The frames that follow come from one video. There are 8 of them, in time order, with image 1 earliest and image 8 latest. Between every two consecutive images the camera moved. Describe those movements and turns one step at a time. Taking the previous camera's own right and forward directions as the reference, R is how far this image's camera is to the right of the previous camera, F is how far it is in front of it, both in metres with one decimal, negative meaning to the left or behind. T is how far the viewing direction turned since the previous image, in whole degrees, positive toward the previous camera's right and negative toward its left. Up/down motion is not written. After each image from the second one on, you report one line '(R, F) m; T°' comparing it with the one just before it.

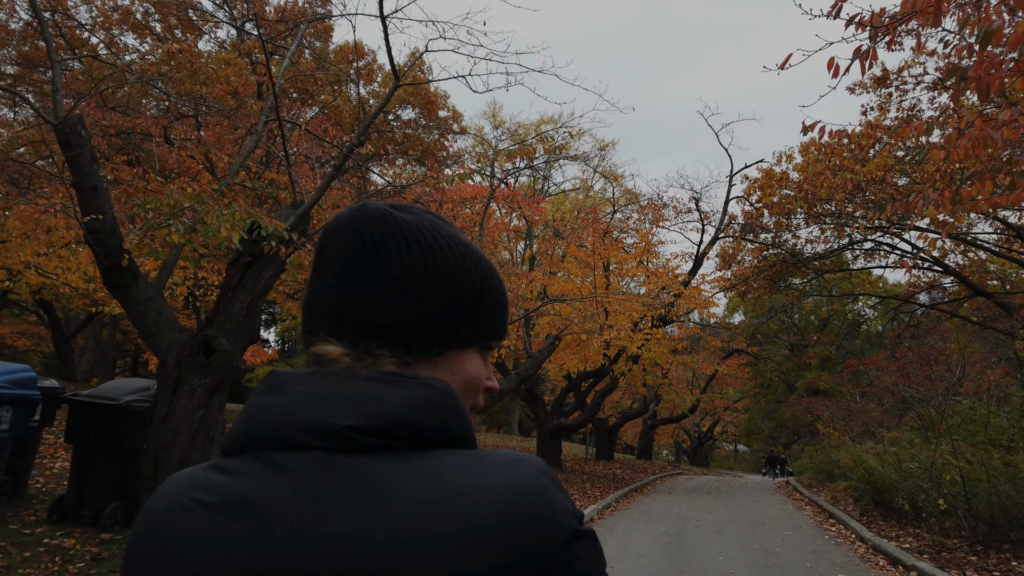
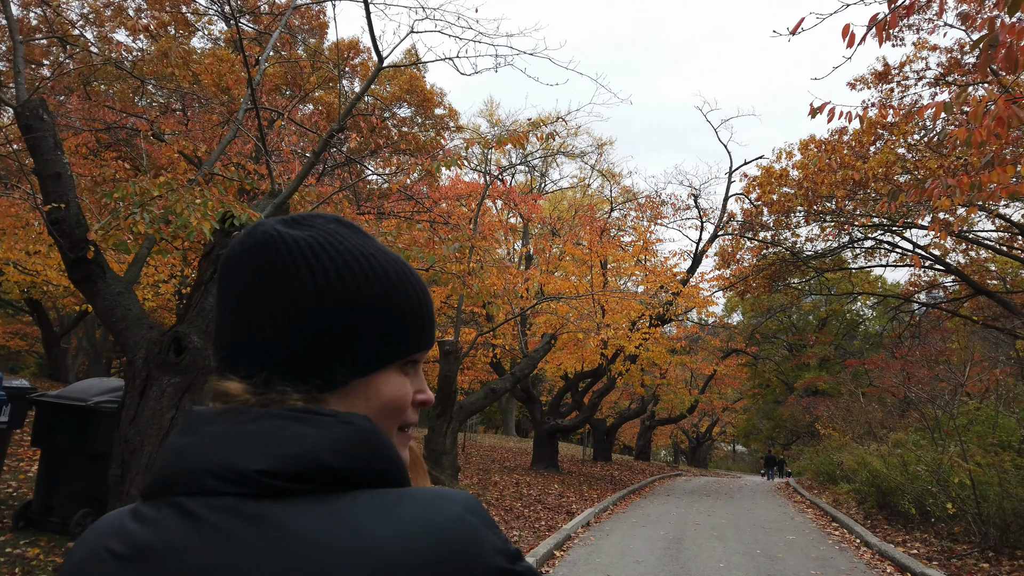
(0.0, +0.2) m; 0°
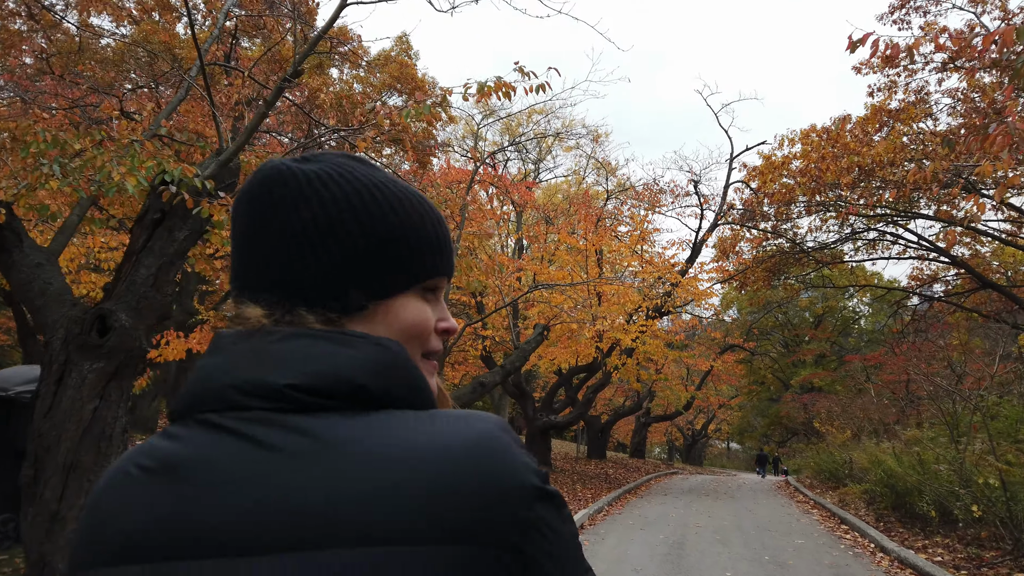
(0.0, +0.5) m; 0°
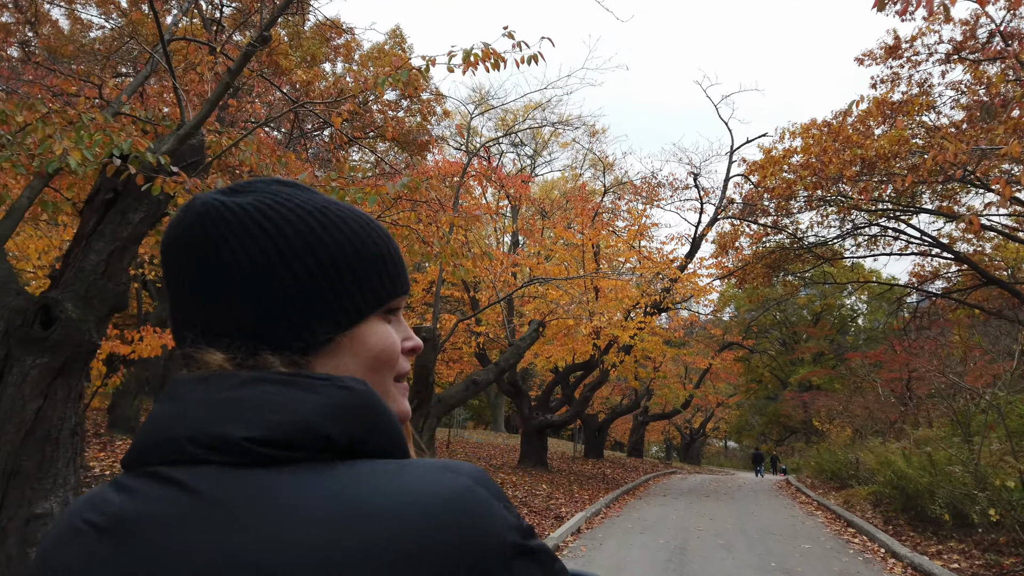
(0.0, +0.3) m; 0°
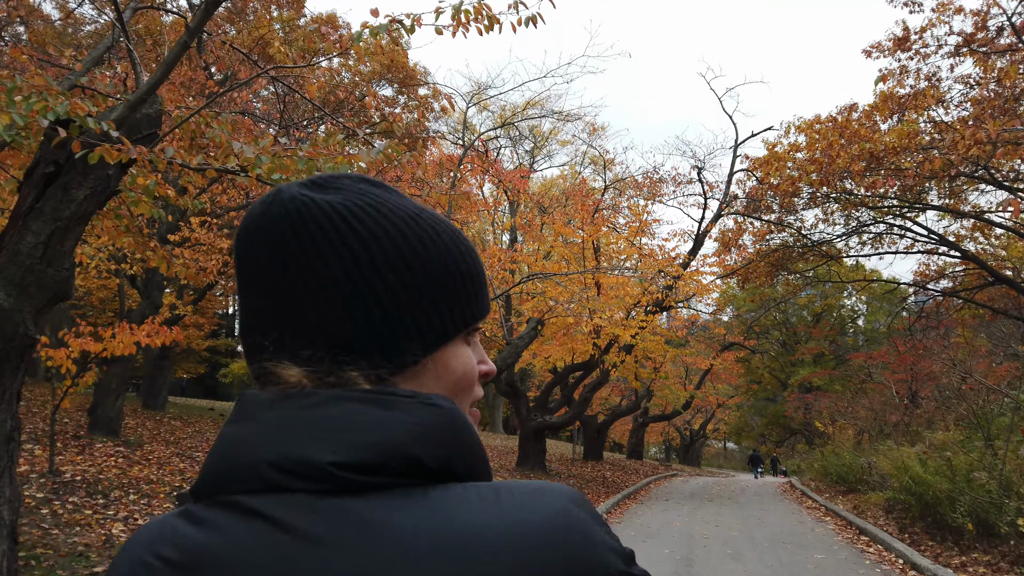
(0.0, +0.3) m; 0°
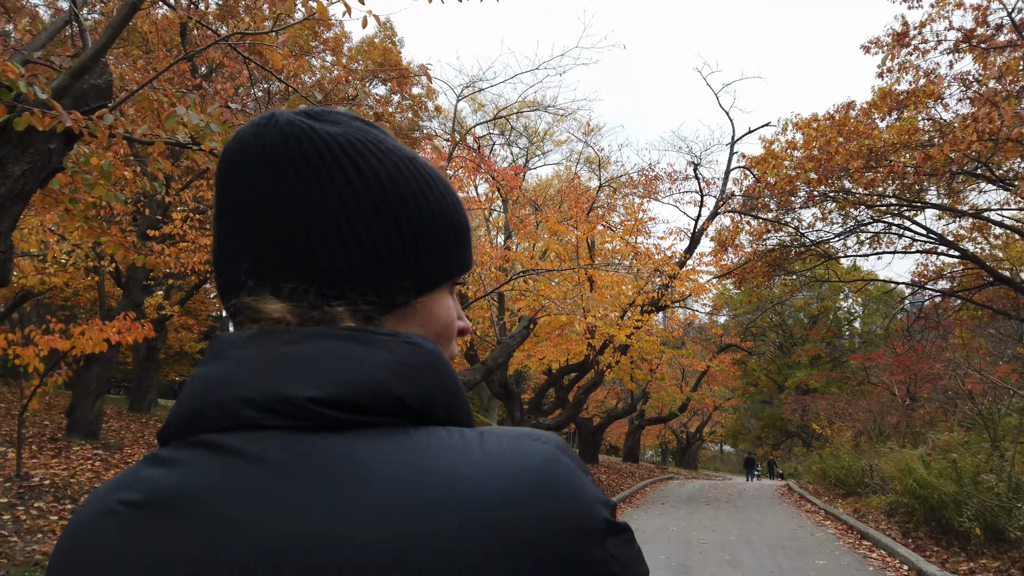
(0.0, +0.2) m; 0°
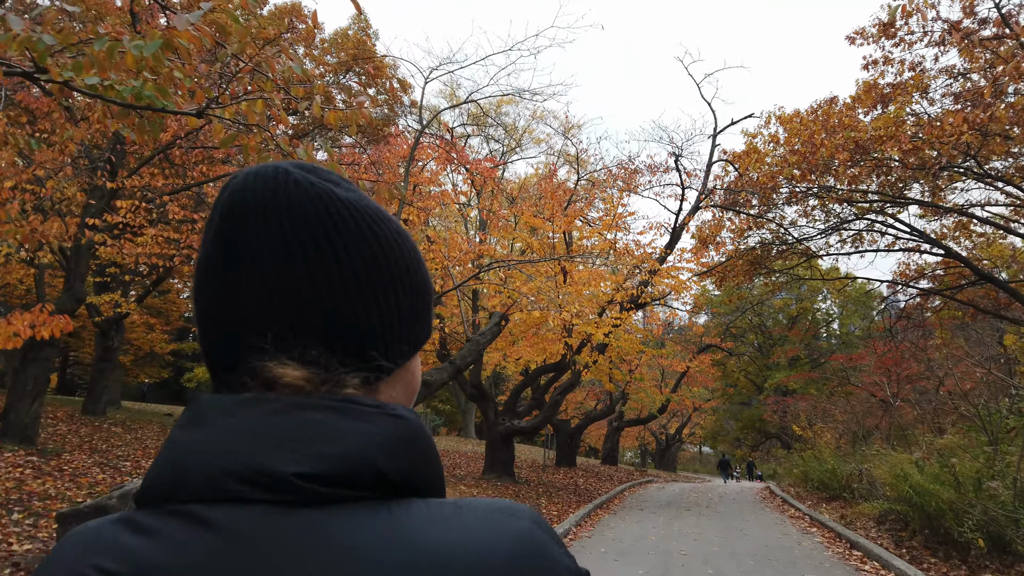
(+0.1, +0.4) m; +2°
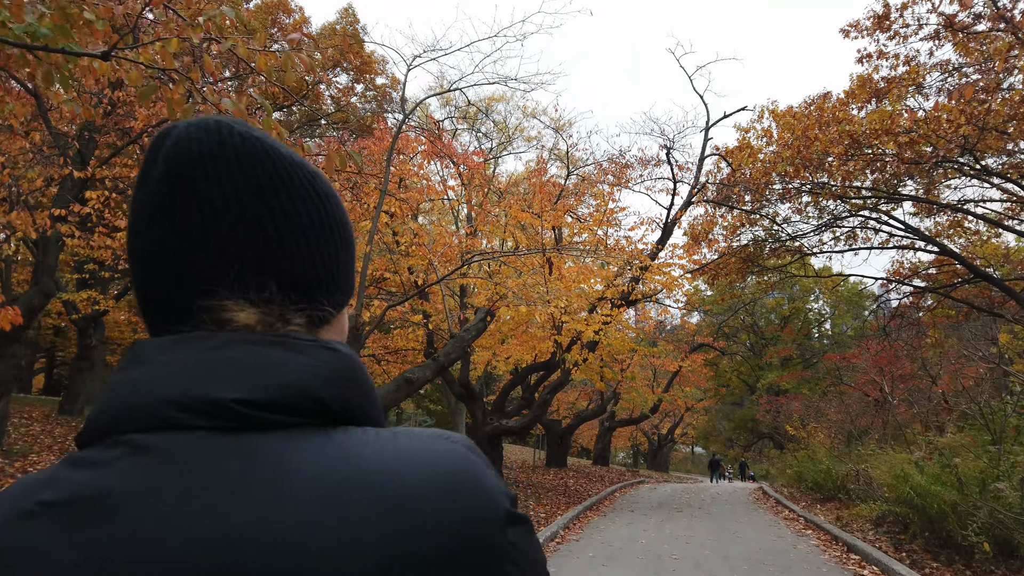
(+0.1, +0.2) m; +1°
